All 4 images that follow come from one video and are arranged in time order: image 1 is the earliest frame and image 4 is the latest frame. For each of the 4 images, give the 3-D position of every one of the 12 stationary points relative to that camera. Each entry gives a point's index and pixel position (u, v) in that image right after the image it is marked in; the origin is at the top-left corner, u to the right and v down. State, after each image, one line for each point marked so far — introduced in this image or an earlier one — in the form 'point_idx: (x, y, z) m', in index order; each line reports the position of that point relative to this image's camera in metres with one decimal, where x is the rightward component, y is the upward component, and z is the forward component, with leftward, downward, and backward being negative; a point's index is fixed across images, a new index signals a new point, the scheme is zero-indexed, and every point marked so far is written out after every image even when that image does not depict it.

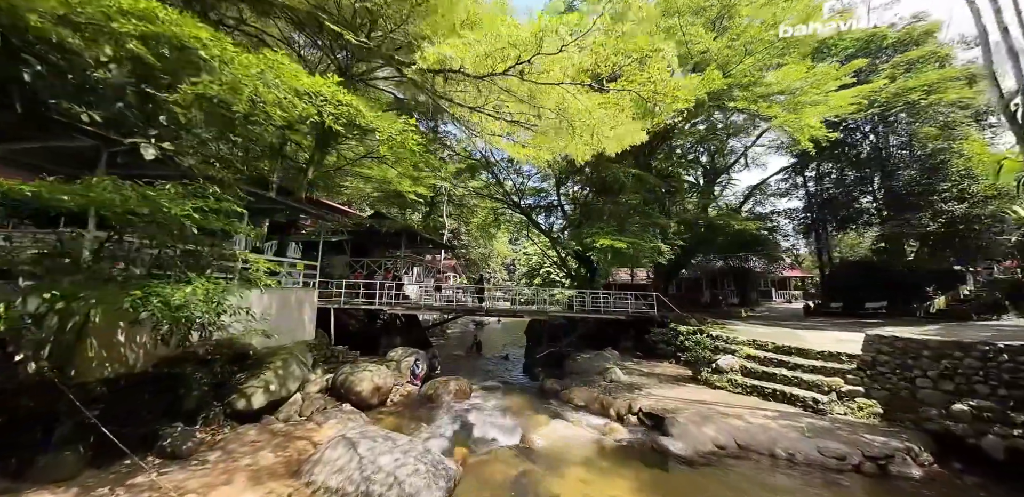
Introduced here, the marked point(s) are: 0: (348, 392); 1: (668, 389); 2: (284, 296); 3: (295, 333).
0: (-3.4, -3.0, +8.6) m
1: (+3.2, -2.9, +8.4) m
2: (-5.8, -1.2, +10.5) m
3: (-5.7, -2.2, +11.0) m
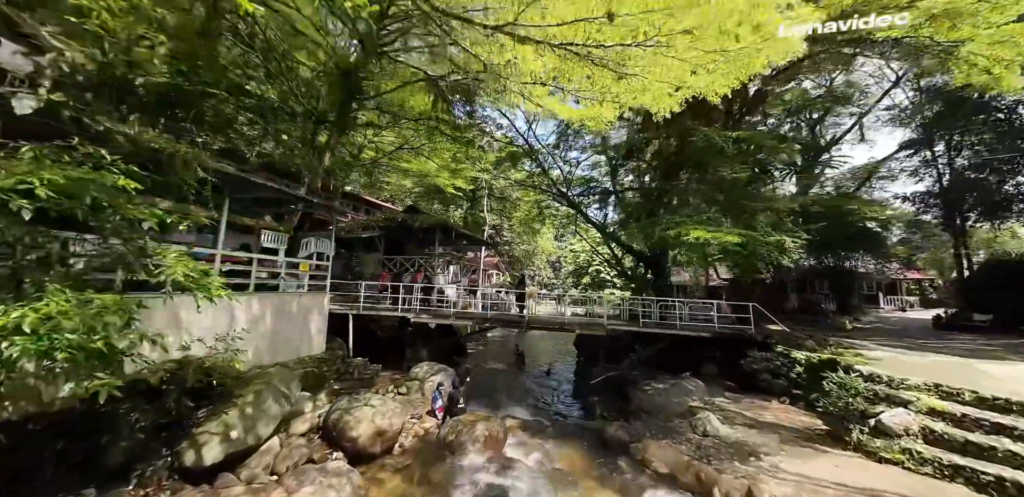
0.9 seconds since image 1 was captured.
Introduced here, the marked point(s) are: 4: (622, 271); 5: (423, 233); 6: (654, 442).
0: (-2.6, -2.9, +6.4) m
1: (+3.9, -2.9, +5.5) m
2: (-4.8, -1.1, +8.5) m
3: (-4.6, -2.1, +9.0) m
4: (+4.9, -1.0, +18.4) m
5: (-3.8, +0.6, +17.4) m
6: (+2.3, -3.1, +6.6) m
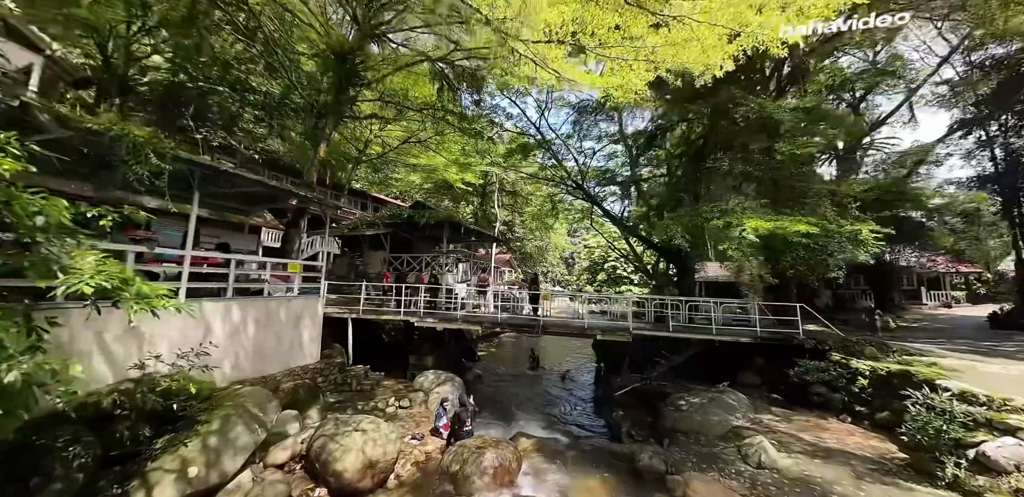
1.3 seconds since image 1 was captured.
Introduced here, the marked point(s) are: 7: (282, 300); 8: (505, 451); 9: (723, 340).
0: (-2.5, -2.9, +5.4) m
1: (+4.0, -2.8, +4.4) m
2: (-4.6, -1.1, +7.6) m
3: (-4.4, -2.1, +8.1) m
4: (+5.4, -0.8, +17.2) m
5: (-3.3, +0.7, +16.4) m
6: (+2.5, -3.0, +5.5) m
7: (-4.5, -1.0, +7.9) m
8: (-0.1, -3.0, +6.1) m
9: (+4.5, -1.9, +8.8) m
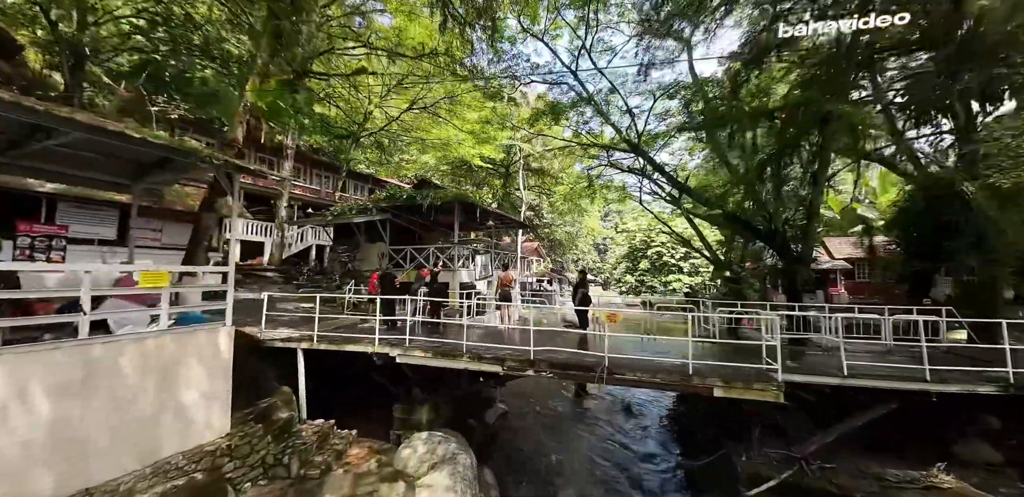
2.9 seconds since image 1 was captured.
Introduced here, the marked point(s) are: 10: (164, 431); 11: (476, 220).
0: (-2.1, -2.9, +1.8) m
1: (+4.3, -2.6, +0.3) m
2: (-4.1, -1.1, +4.1) m
3: (-3.9, -2.1, +4.6) m
4: (+6.4, -0.2, +13.0) m
5: (-2.3, +1.0, +12.7) m
6: (+2.8, -2.9, +1.6) m
7: (-4.0, -0.9, +4.4) m
8: (+0.3, -2.9, +2.3) m
9: (+5.0, -1.6, +4.7) m
10: (-3.9, -2.1, +4.6) m
11: (-1.2, +1.0, +13.8) m
